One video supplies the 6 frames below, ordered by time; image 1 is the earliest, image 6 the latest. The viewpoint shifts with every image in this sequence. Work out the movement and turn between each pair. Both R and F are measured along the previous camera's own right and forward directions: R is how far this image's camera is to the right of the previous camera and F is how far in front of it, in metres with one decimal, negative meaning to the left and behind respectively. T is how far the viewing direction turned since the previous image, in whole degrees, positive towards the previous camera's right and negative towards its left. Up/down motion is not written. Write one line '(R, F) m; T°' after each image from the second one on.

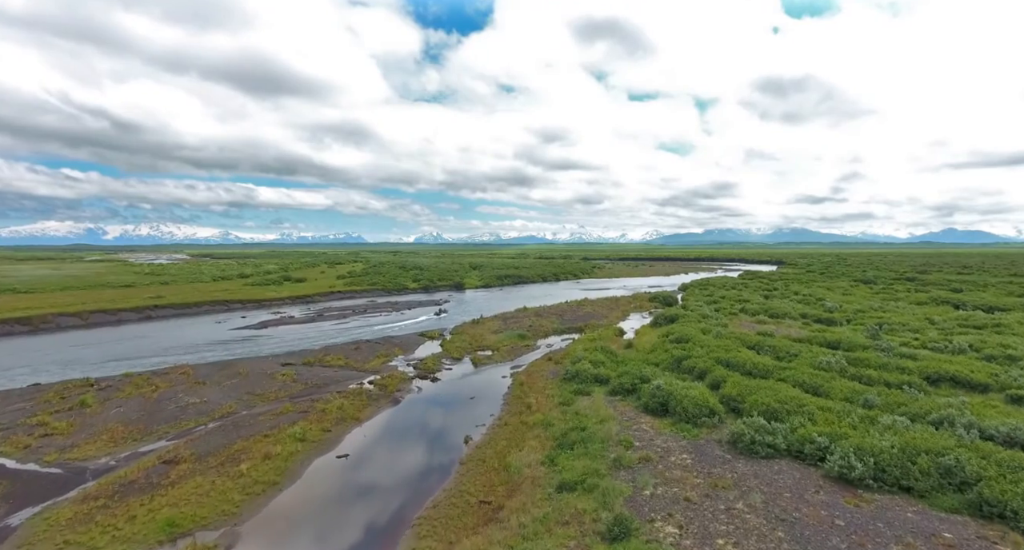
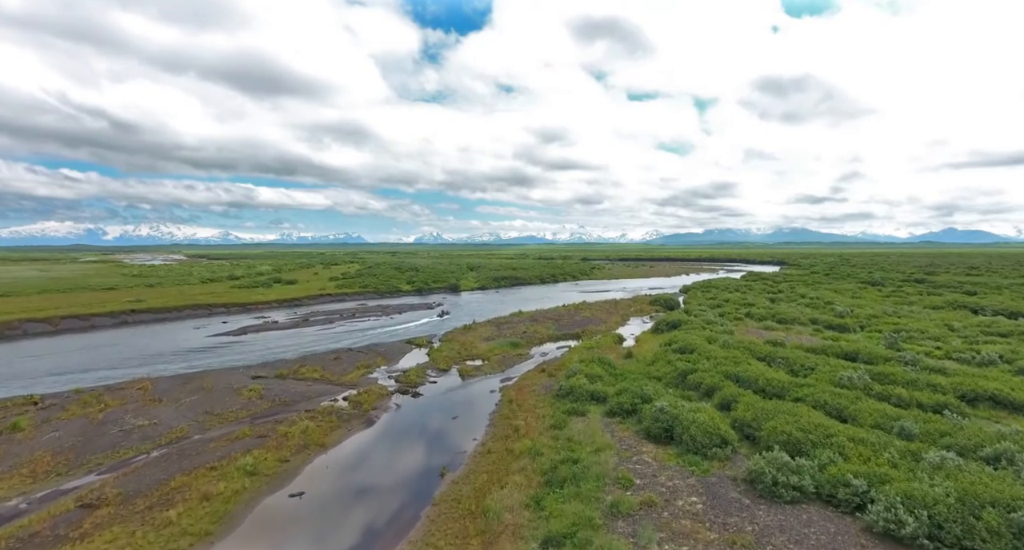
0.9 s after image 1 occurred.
(+0.6, +2.3) m; 0°
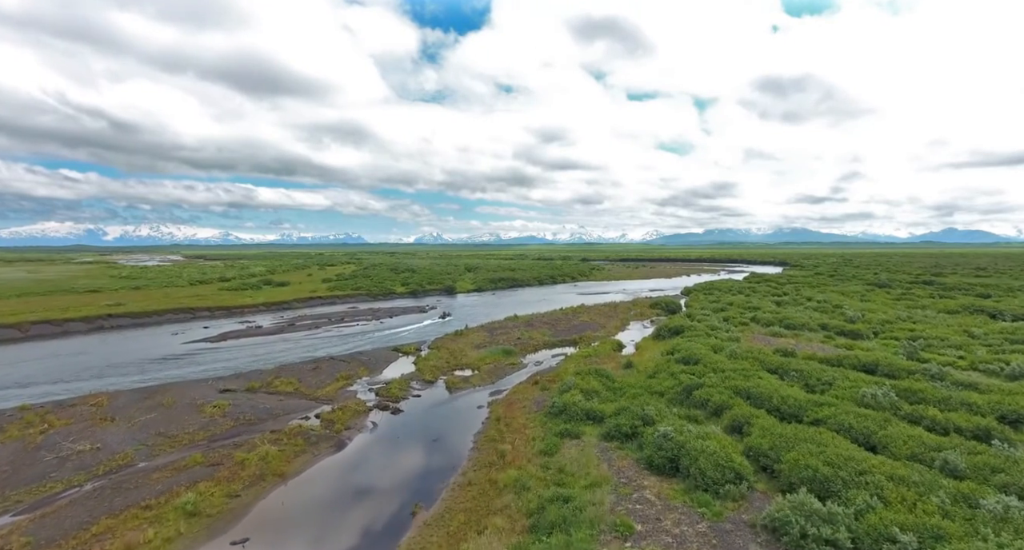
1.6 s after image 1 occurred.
(+0.6, +2.1) m; 0°
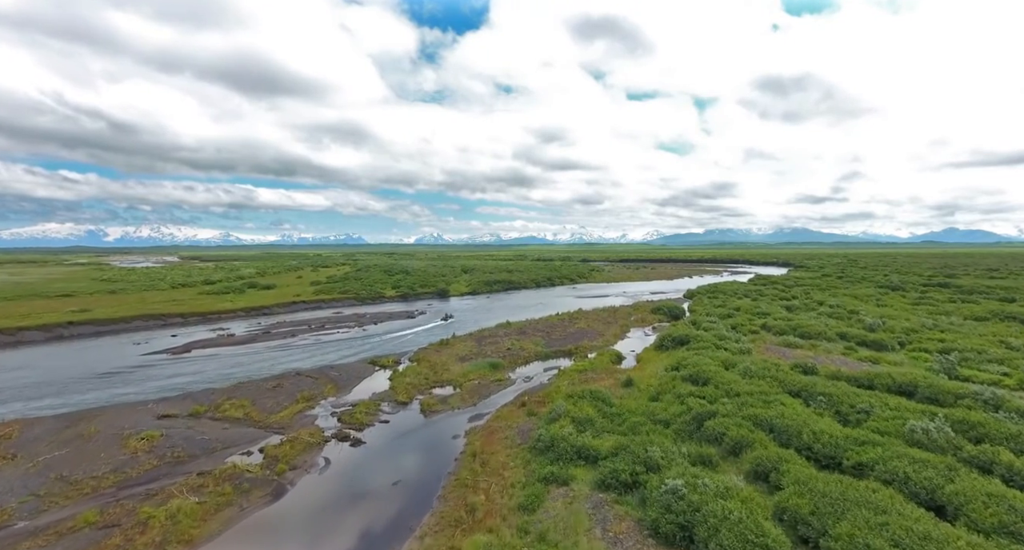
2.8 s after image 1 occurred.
(+0.9, +3.3) m; 0°
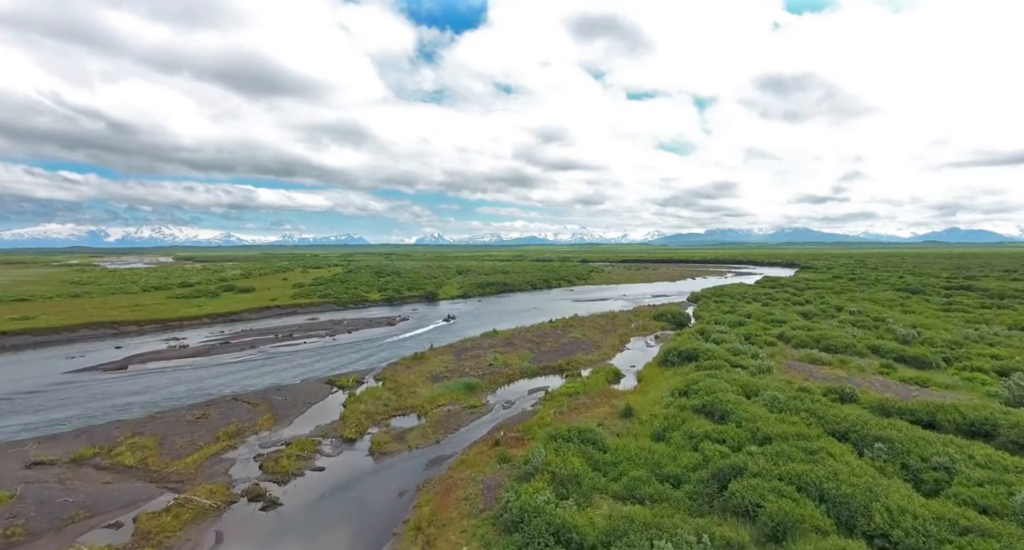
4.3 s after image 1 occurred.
(+1.3, +4.7) m; 0°
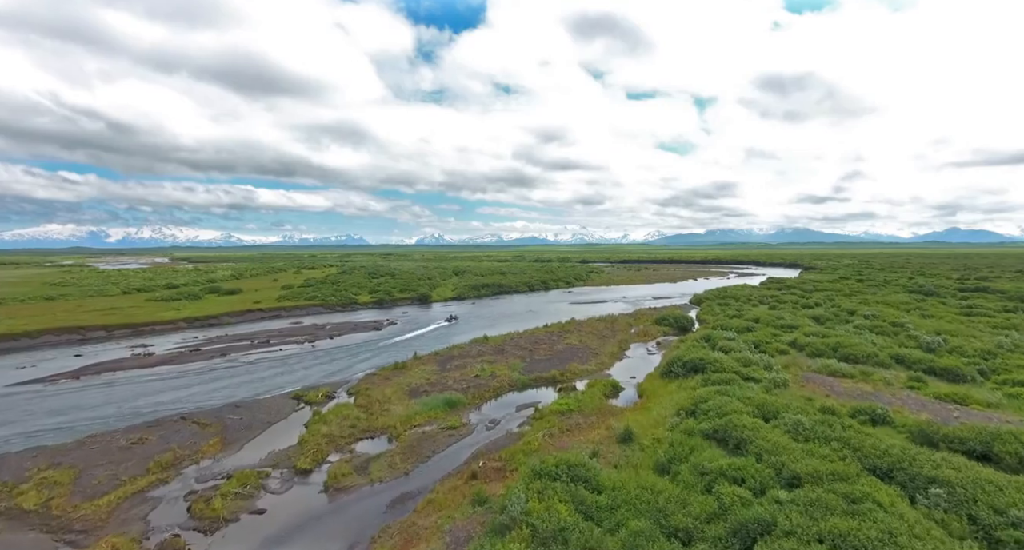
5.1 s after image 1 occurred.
(+0.8, +2.8) m; 0°
